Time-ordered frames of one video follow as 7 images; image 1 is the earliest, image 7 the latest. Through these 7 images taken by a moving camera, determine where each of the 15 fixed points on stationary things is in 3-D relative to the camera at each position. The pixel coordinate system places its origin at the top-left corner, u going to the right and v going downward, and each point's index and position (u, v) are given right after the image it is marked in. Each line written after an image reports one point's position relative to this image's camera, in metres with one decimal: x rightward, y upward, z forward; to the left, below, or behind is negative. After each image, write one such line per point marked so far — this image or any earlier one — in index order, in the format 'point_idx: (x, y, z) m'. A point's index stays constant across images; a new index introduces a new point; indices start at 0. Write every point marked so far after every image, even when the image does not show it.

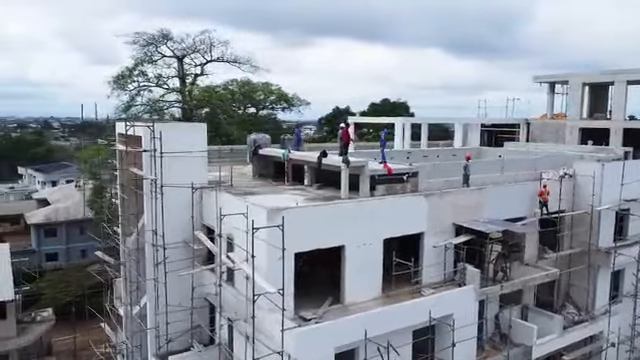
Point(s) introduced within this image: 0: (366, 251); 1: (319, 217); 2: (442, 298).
0: (+1.5, -2.3, +17.6) m
1: (0.0, -1.1, +16.6) m
2: (+3.8, -3.7, +17.4) m
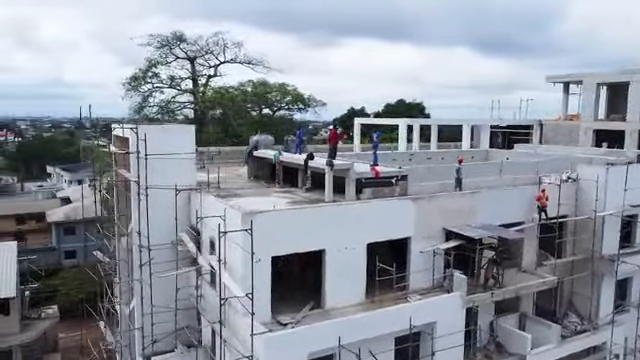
0: (+0.9, -2.4, +17.4) m
1: (-0.6, -1.2, +16.5) m
2: (+3.2, -3.9, +17.0) m
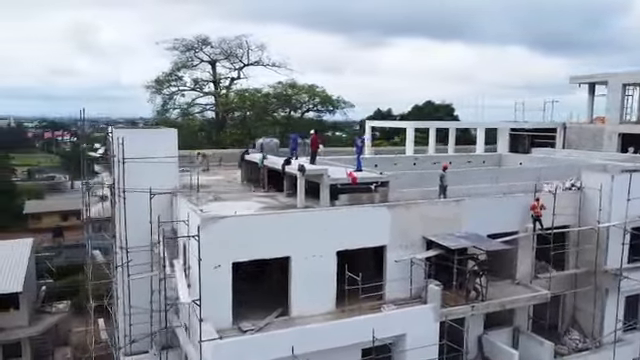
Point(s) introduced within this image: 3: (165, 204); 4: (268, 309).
0: (-0.1, -2.6, +17.1) m
1: (-1.7, -1.4, +16.3) m
2: (+2.2, -4.1, +16.5) m
3: (-5.5, -0.8, +19.3) m
4: (-1.6, -4.0, +17.4) m
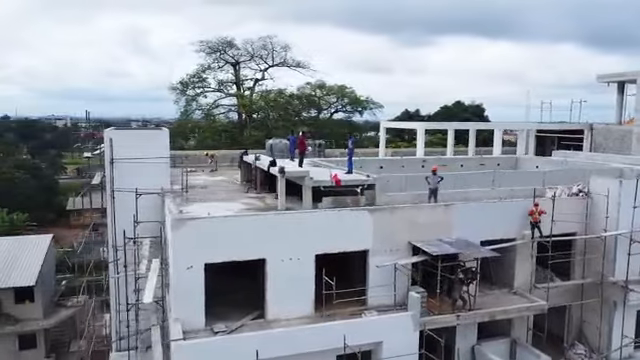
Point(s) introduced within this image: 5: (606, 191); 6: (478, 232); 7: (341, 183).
0: (-0.8, -2.6, +16.9) m
1: (-2.4, -1.4, +16.3) m
2: (+1.4, -4.2, +16.1) m
3: (-5.9, -0.9, +19.6) m
4: (-2.3, -4.1, +17.3) m
5: (+10.1, -0.4, +19.5) m
6: (+5.4, -1.8, +18.7) m
7: (+0.7, -0.1, +18.1) m
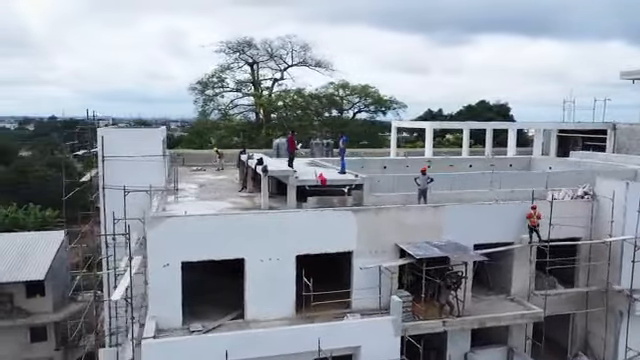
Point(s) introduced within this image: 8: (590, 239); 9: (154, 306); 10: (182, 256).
0: (-1.4, -2.6, +16.6) m
1: (-3.1, -1.4, +16.1) m
2: (+0.7, -4.1, +15.6) m
3: (-6.3, -0.8, +19.7) m
4: (-2.9, -4.0, +17.1) m
5: (+9.7, -0.5, +18.3) m
6: (+4.9, -1.8, +18.0) m
7: (+0.2, -0.1, +17.7) m
8: (+9.3, -2.0, +19.1) m
9: (-4.8, -3.6, +15.8) m
10: (-4.0, -2.2, +15.9) m
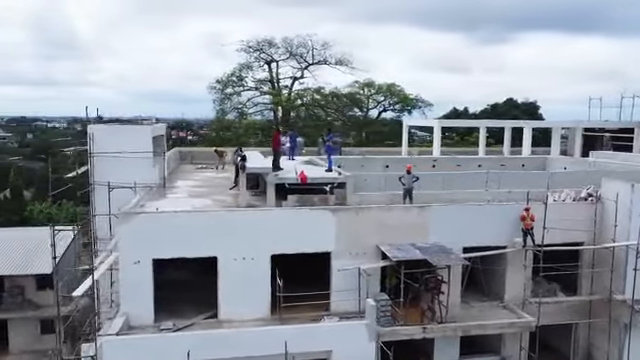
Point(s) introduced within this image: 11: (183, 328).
0: (-2.1, -2.5, +16.2) m
1: (-3.8, -1.3, +15.9) m
2: (-0.1, -4.1, +15.0) m
3: (-6.7, -0.7, +19.7) m
4: (-3.6, -3.9, +16.8) m
5: (+9.1, -0.5, +17.0) m
6: (+4.3, -1.8, +17.0) m
7: (-0.4, 0.0, +17.2) m
8: (+8.8, -2.0, +17.8) m
9: (-5.5, -3.5, +15.7) m
10: (-4.7, -2.1, +15.8) m
11: (-3.9, -4.2, +15.7) m
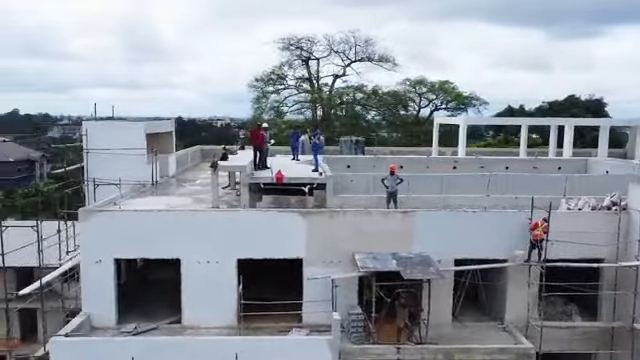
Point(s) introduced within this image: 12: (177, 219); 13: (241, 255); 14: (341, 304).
0: (-3.0, -2.5, +15.2) m
1: (-4.7, -1.2, +15.1) m
2: (-1.2, -4.1, +13.7) m
3: (-6.9, -0.5, +19.4) m
4: (-4.3, -3.9, +16.0) m
5: (+8.3, -0.6, +14.3) m
6: (+3.5, -1.8, +15.0) m
7: (-1.1, 0.0, +15.9) m
8: (+8.1, -2.2, +15.1) m
9: (-6.4, -3.4, +15.2) m
10: (-5.6, -2.0, +15.1) m
11: (-4.8, -4.1, +15.0) m
12: (-3.9, -1.0, +15.1) m
13: (-2.1, -2.0, +15.2) m
14: (+0.6, -3.4, +15.1) m
